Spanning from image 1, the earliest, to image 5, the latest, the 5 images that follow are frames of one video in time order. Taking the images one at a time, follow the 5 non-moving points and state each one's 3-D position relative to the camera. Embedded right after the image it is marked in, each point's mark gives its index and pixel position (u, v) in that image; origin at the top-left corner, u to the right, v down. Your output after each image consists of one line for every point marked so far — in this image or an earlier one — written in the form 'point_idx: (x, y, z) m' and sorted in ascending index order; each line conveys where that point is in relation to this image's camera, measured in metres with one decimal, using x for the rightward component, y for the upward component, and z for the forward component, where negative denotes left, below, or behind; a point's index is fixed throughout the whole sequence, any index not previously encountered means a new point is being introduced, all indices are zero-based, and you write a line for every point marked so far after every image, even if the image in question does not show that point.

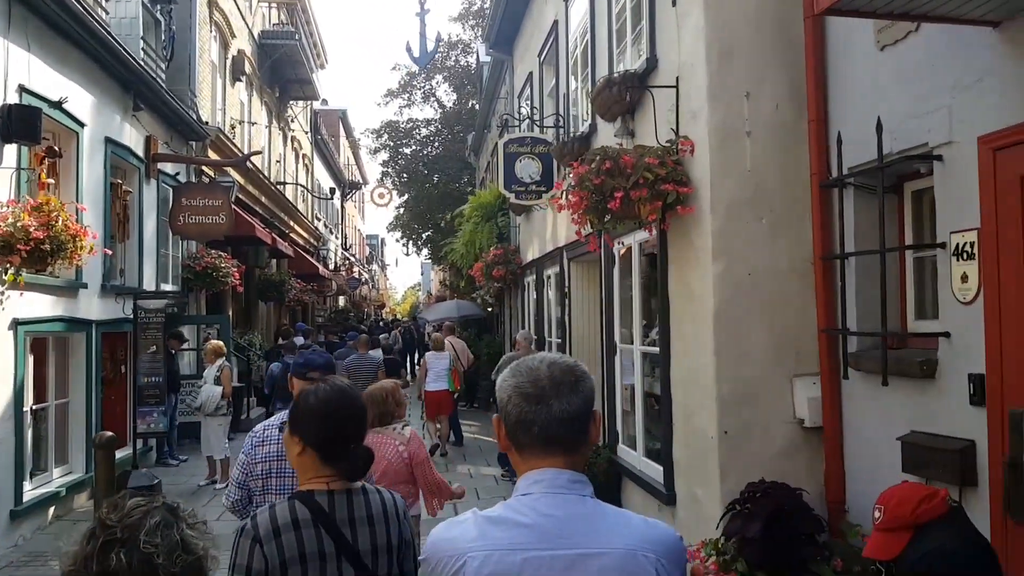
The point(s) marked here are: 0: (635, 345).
0: (+0.9, -0.4, +6.0) m
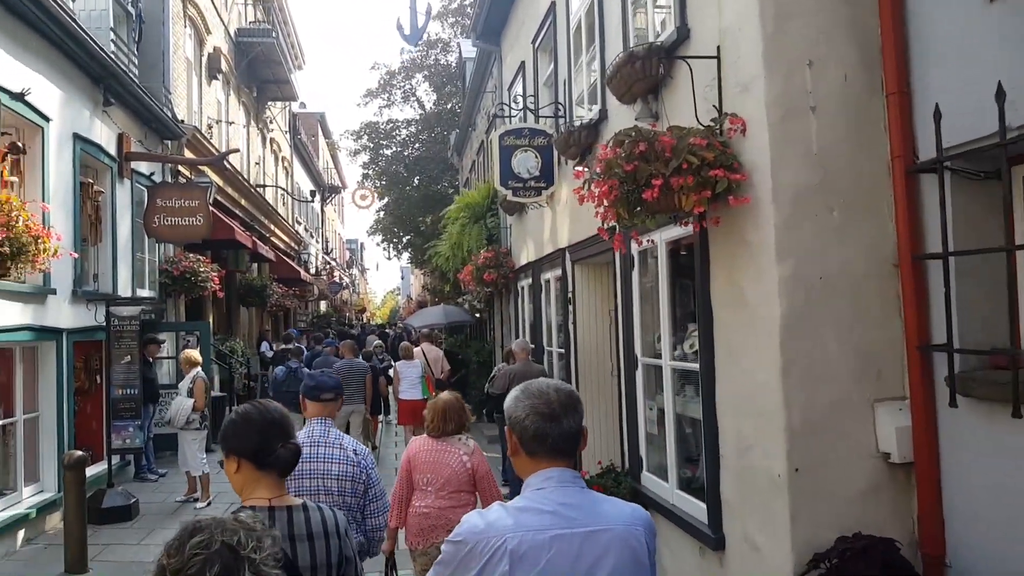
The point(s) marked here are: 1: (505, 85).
0: (+1.0, -0.5, +5.2) m
1: (-0.1, +2.8, +11.1) m
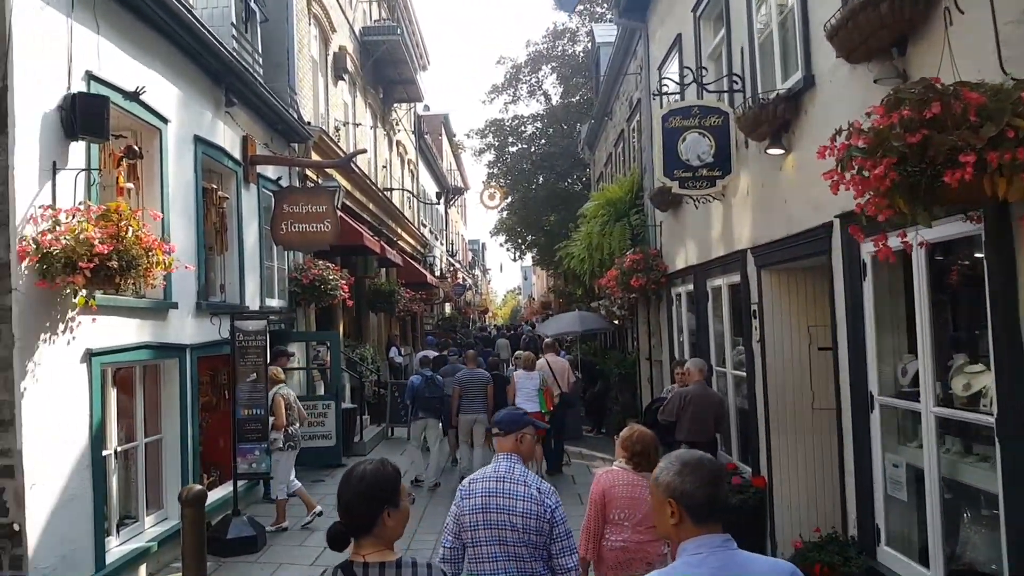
0: (+1.9, -0.5, +3.9) m
1: (+1.7, +2.7, +9.9) m
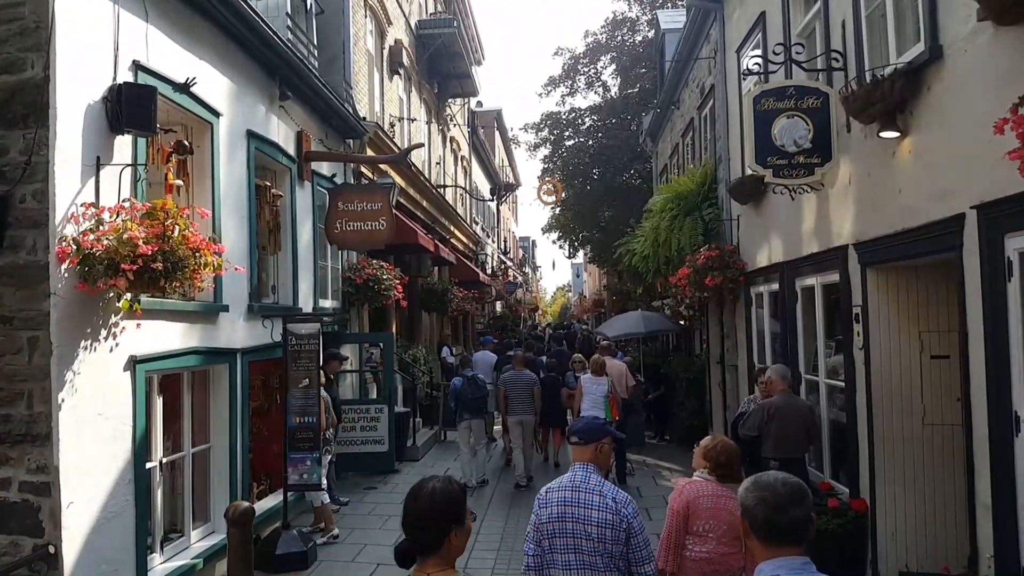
0: (+2.3, -0.6, +3.2) m
1: (+2.4, +2.7, +9.2) m
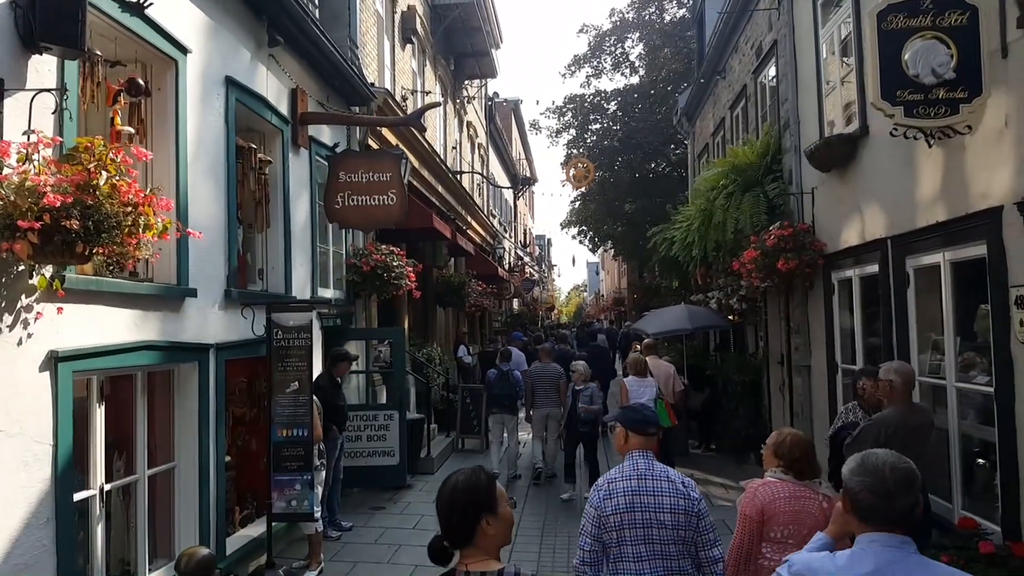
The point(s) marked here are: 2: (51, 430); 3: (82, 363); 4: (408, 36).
0: (+2.5, -0.4, +1.8) m
1: (+2.8, +2.8, +7.8) m
2: (-2.3, -0.7, +4.0) m
3: (-2.2, -0.4, +4.2) m
4: (-1.7, +4.0, +13.0) m
